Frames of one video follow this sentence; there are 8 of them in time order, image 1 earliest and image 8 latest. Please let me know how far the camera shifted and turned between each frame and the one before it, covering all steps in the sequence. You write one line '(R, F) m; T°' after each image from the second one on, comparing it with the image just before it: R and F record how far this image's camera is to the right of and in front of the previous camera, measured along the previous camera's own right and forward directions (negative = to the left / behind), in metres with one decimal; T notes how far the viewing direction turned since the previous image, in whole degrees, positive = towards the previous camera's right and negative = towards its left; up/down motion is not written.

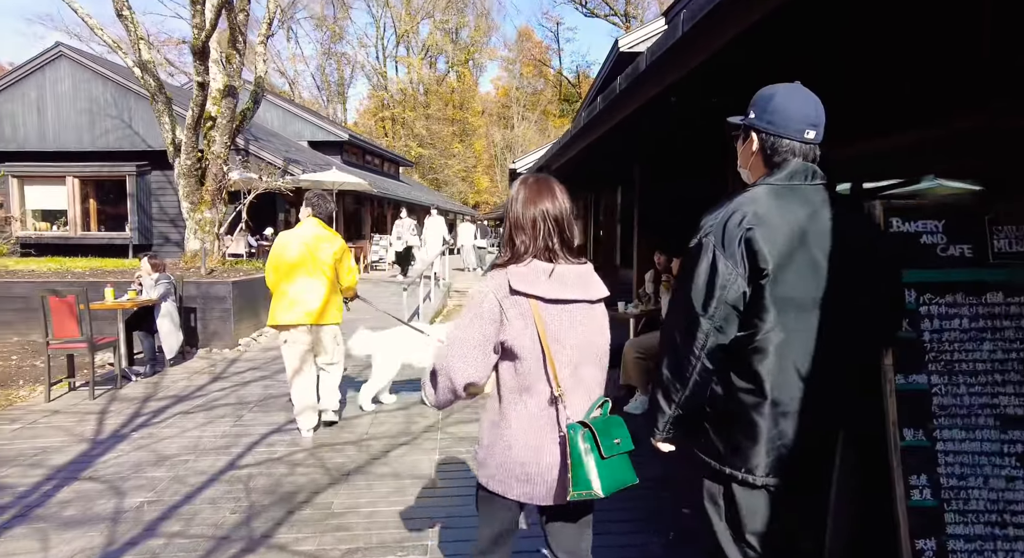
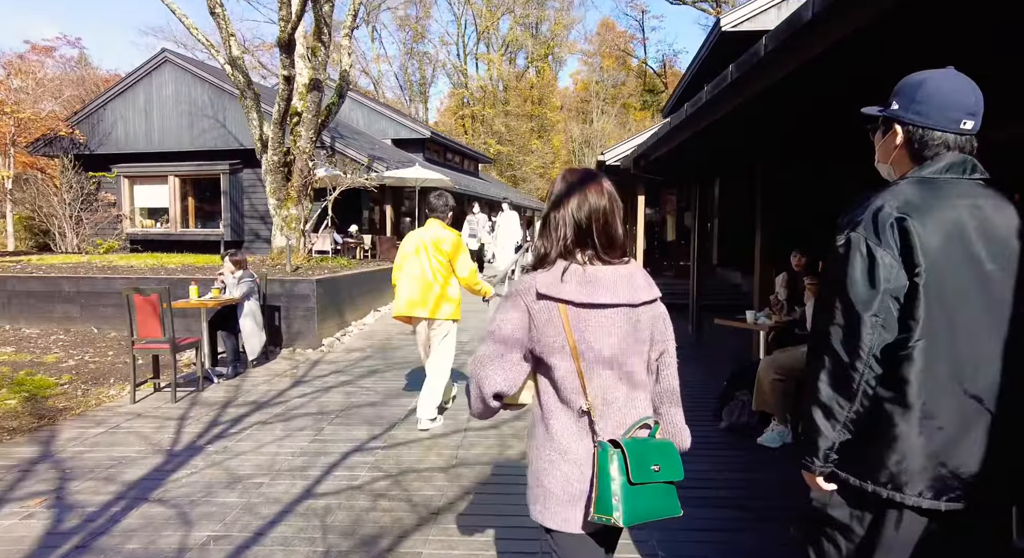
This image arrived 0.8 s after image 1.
(-0.2, +0.5) m; -7°
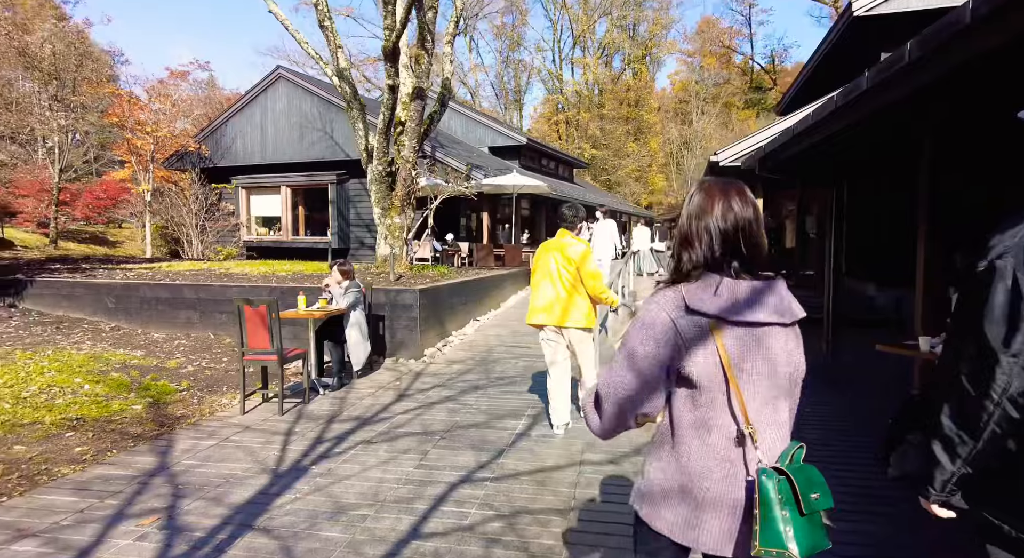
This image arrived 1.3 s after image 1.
(-0.2, +0.3) m; -9°
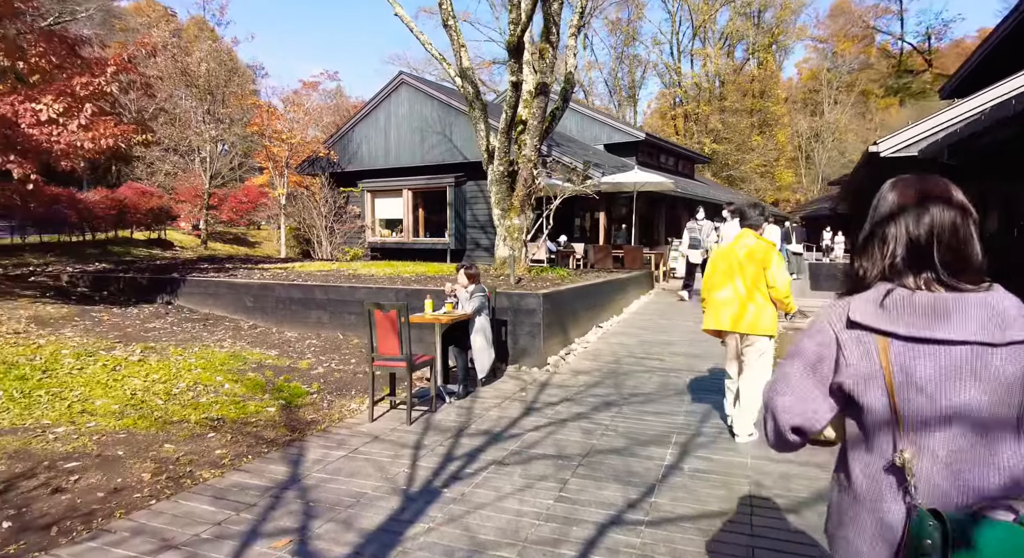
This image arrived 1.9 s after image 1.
(-0.2, +0.4) m; -10°
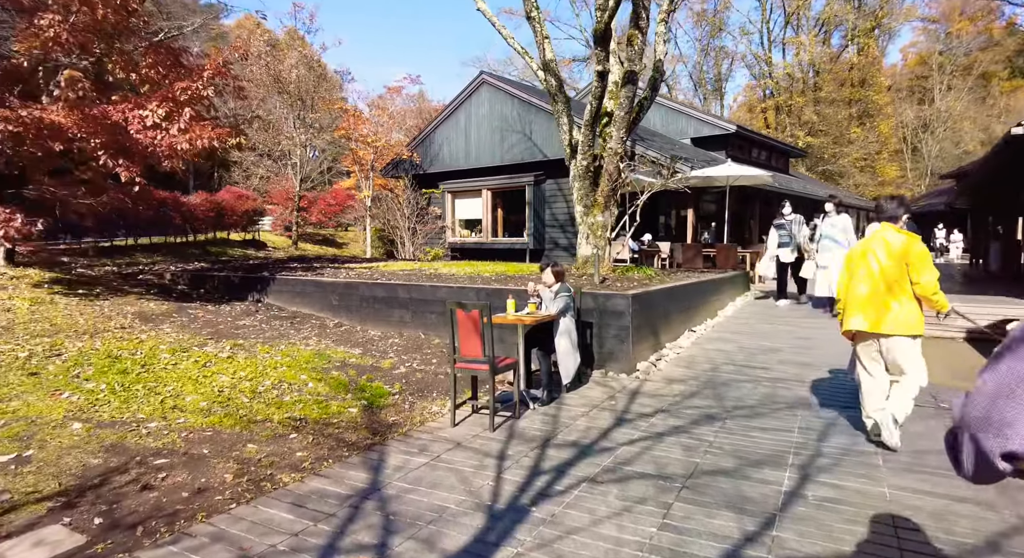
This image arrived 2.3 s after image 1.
(-0.1, +0.3) m; -7°
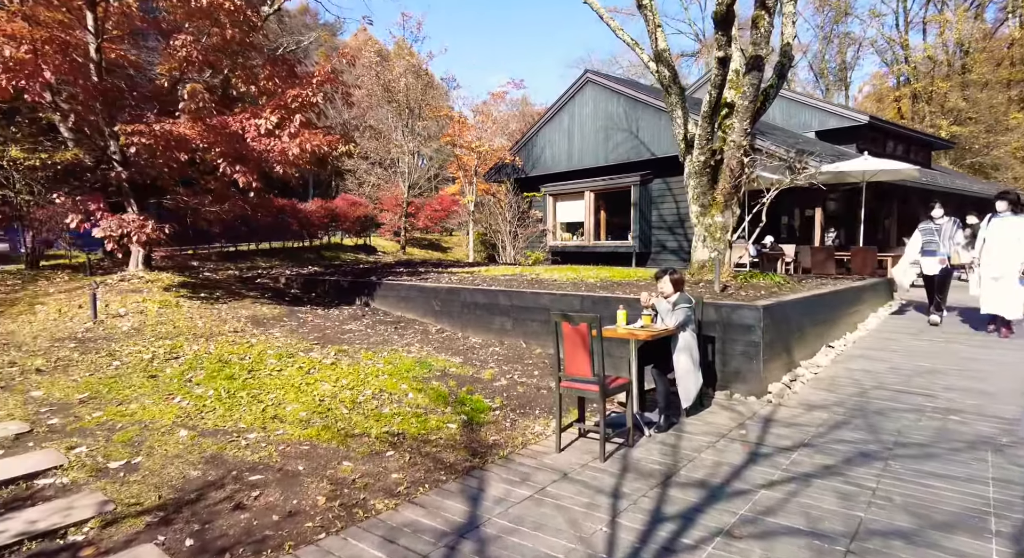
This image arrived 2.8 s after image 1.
(-0.1, +0.4) m; -9°
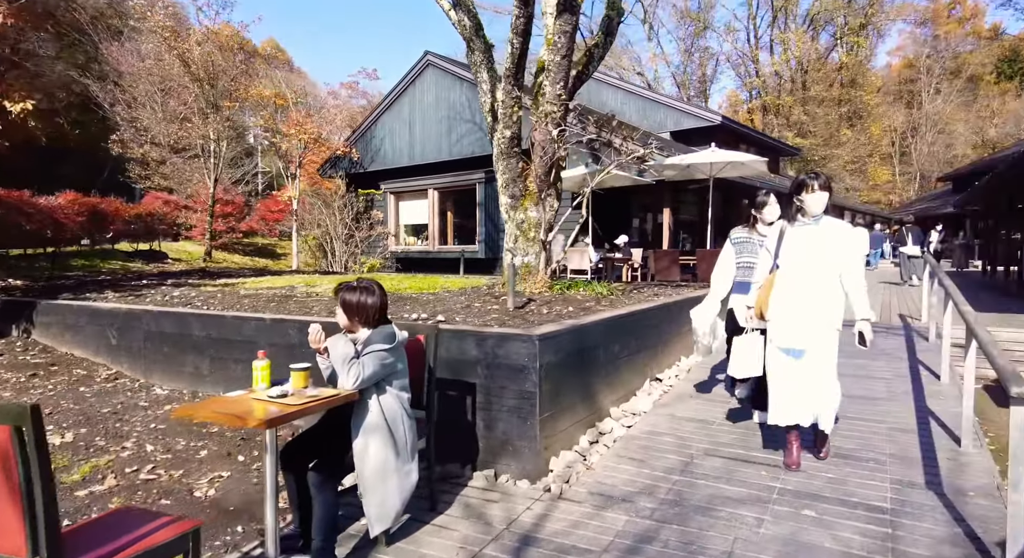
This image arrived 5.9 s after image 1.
(+1.5, +2.2) m; +11°
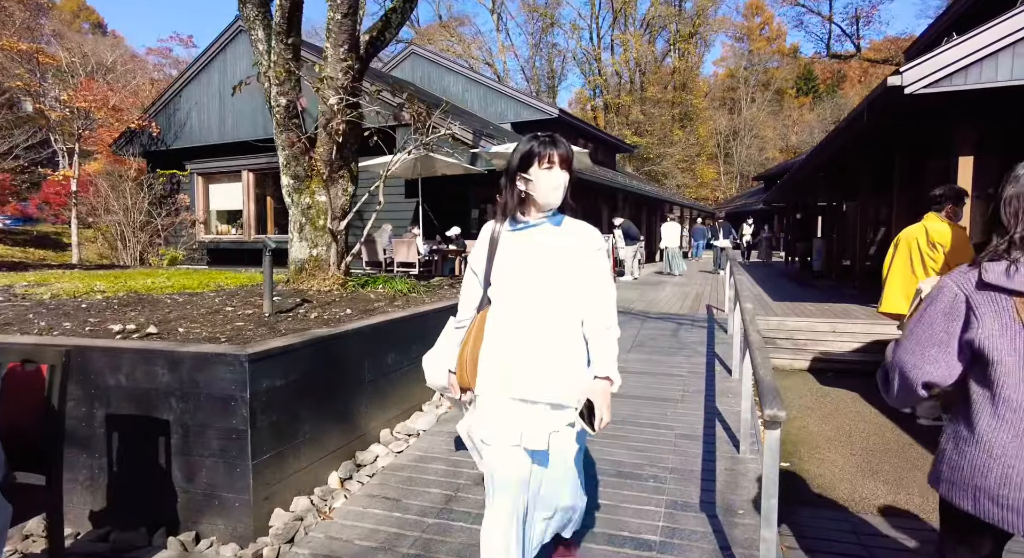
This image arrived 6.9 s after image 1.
(+0.7, +0.7) m; +13°
